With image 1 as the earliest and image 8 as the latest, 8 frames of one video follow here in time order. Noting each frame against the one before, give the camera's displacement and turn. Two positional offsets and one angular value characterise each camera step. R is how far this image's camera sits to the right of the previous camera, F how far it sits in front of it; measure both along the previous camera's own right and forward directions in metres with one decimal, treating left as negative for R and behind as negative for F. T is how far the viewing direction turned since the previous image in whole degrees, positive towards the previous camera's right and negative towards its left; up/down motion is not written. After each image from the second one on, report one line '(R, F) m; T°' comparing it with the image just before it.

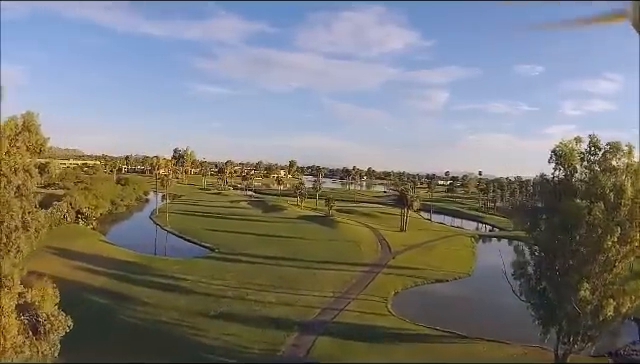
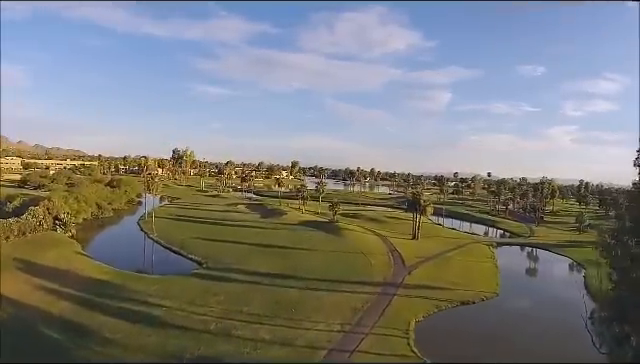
(-0.3, +8.1) m; 0°
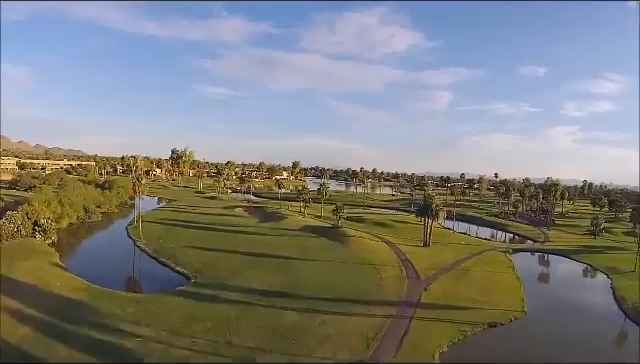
(-0.3, +6.2) m; 0°
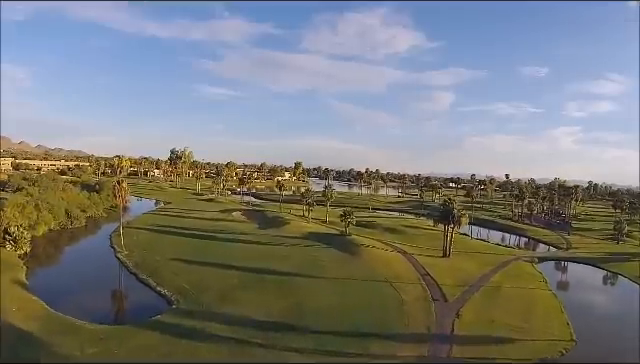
(-0.6, +8.1) m; 0°
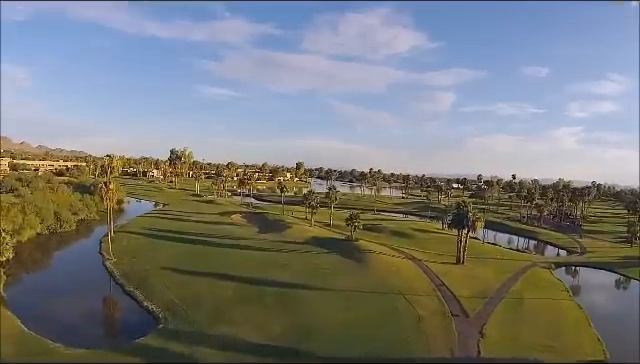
(-0.4, +4.4) m; 0°
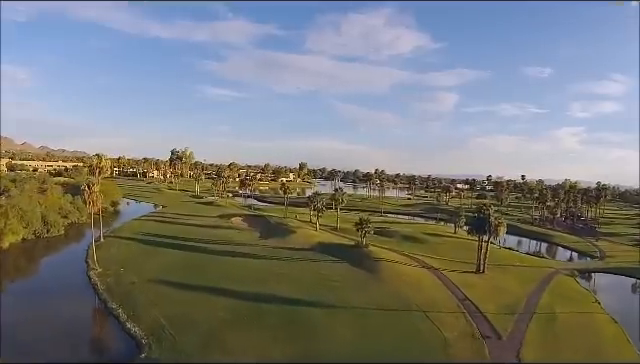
(-0.6, +5.2) m; 0°
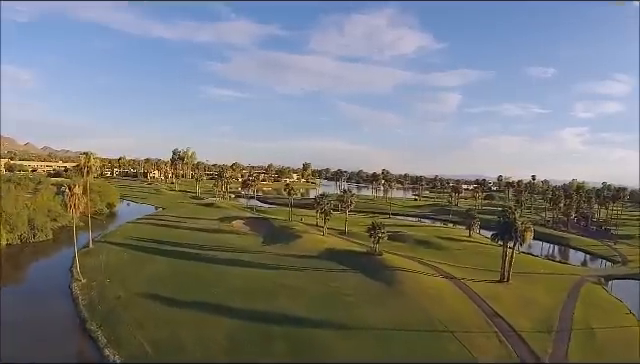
(-0.6, +5.0) m; 0°
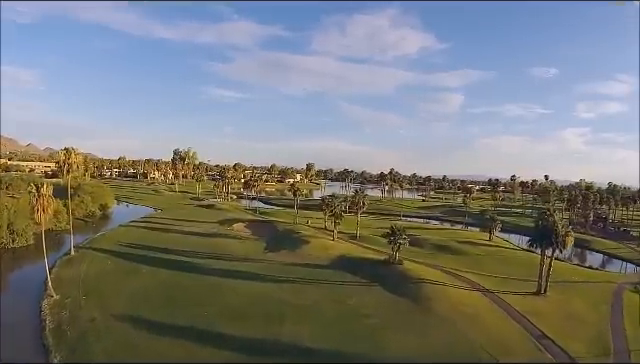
(-0.9, +6.3) m; 0°
